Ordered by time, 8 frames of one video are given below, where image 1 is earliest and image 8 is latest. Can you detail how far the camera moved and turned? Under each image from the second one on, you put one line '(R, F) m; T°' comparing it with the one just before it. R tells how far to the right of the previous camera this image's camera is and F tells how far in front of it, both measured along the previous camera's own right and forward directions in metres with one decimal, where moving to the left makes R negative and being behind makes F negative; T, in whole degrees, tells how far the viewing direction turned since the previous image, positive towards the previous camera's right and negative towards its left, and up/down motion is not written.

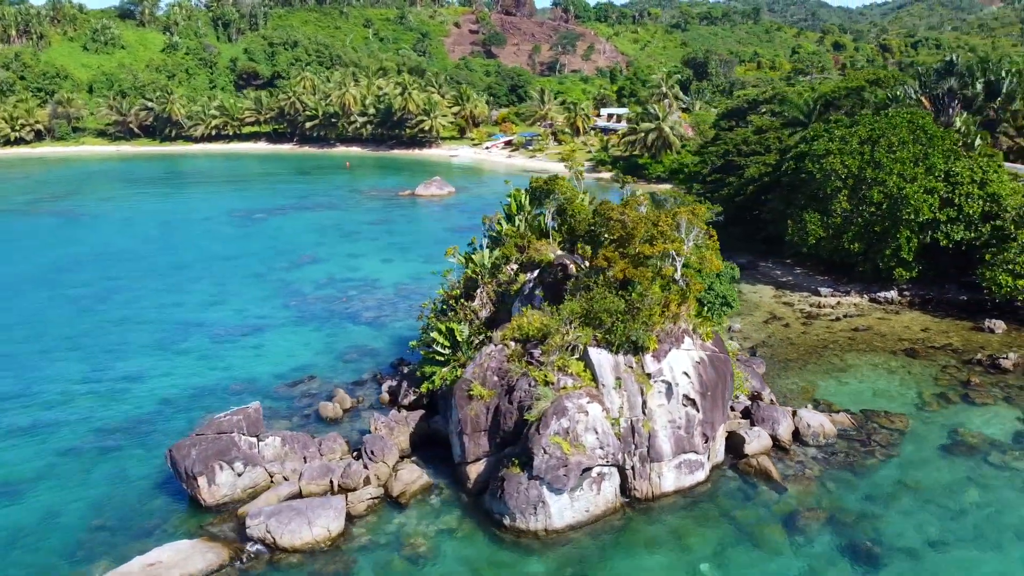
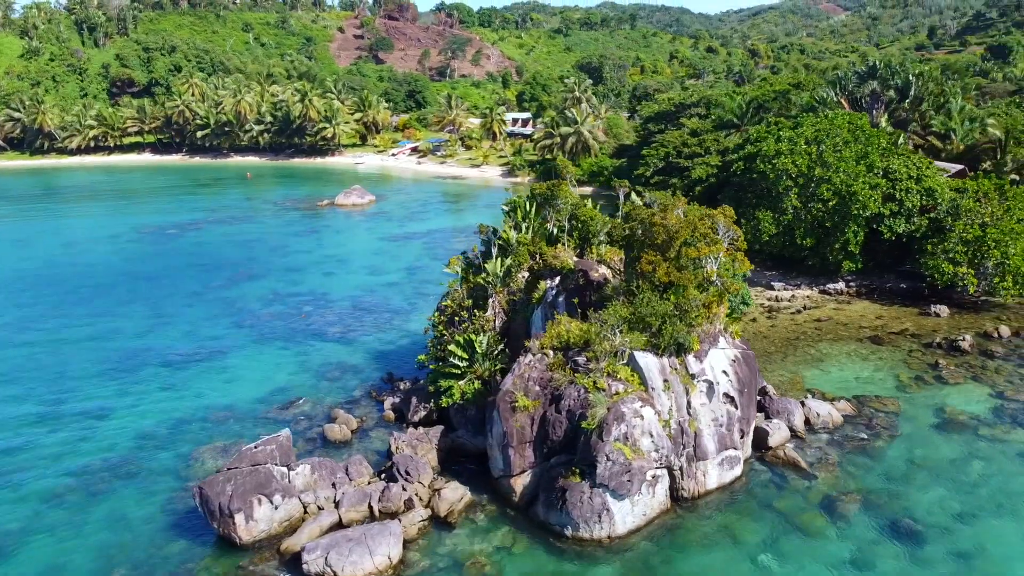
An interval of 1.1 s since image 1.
(-4.3, +0.6) m; +9°
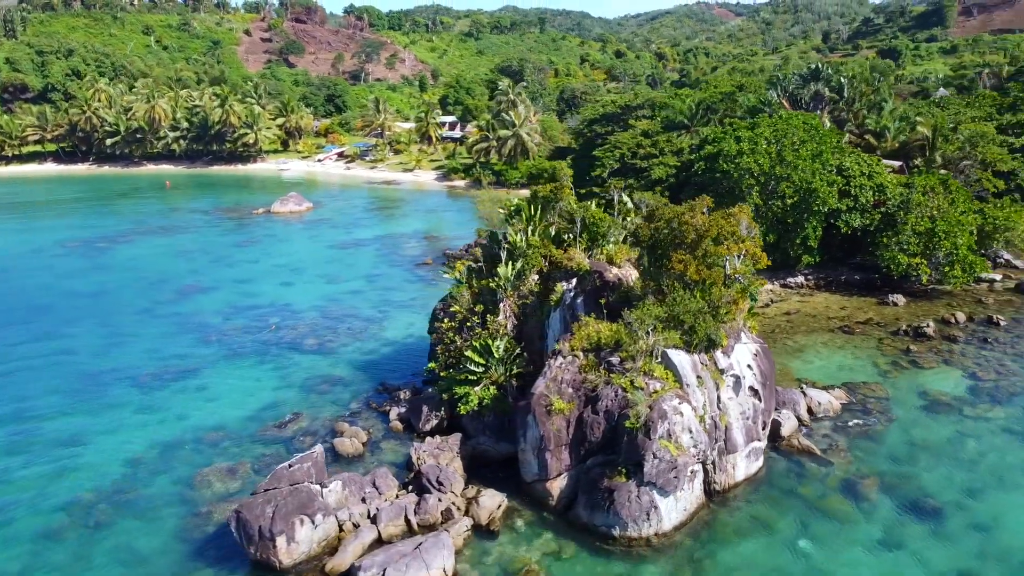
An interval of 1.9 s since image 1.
(-3.4, +0.3) m; +7°
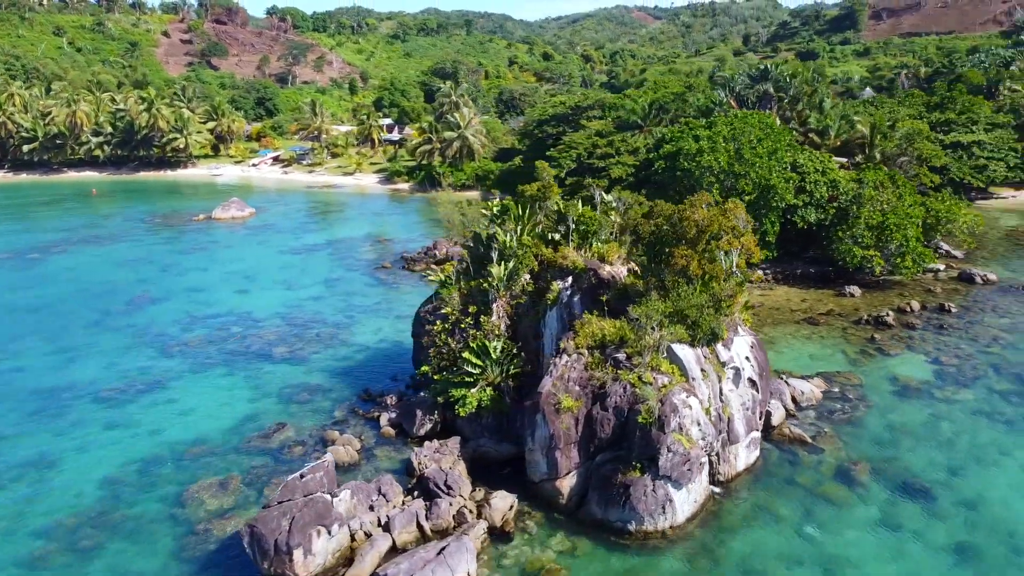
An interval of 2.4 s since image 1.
(-2.2, +0.2) m; +5°
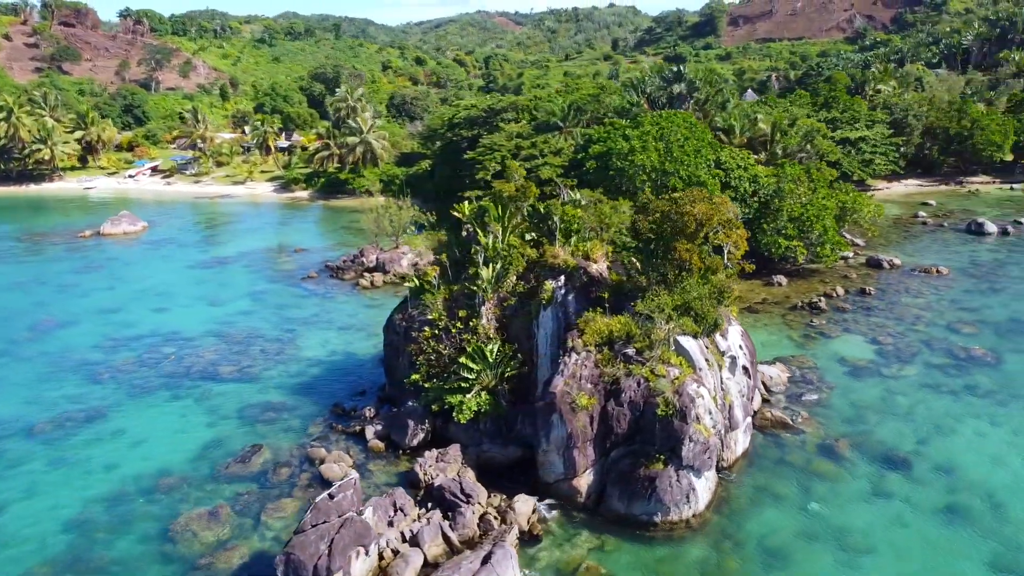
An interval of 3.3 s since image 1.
(-3.8, +0.5) m; +9°
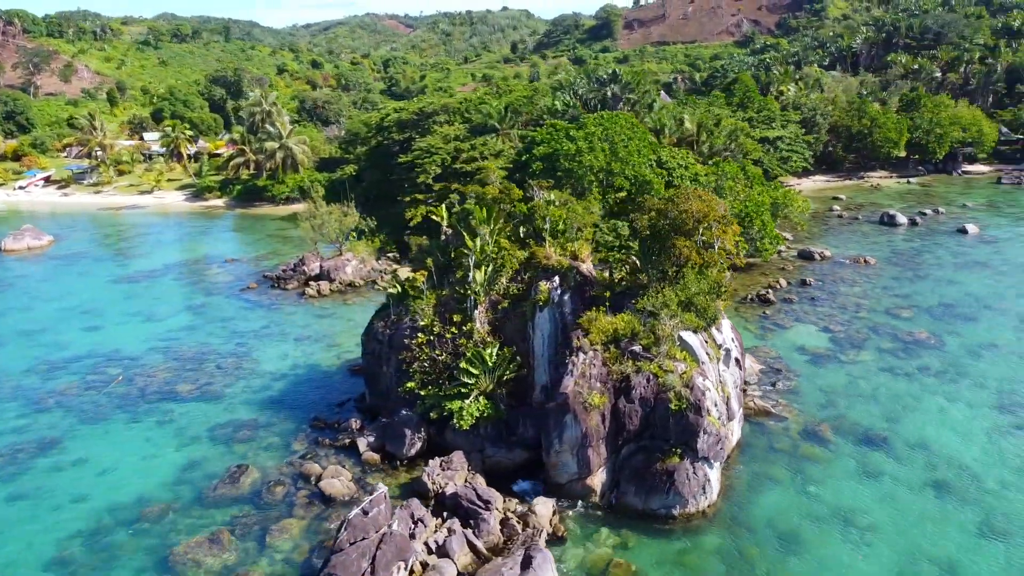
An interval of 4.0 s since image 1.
(-3.0, +0.3) m; +7°
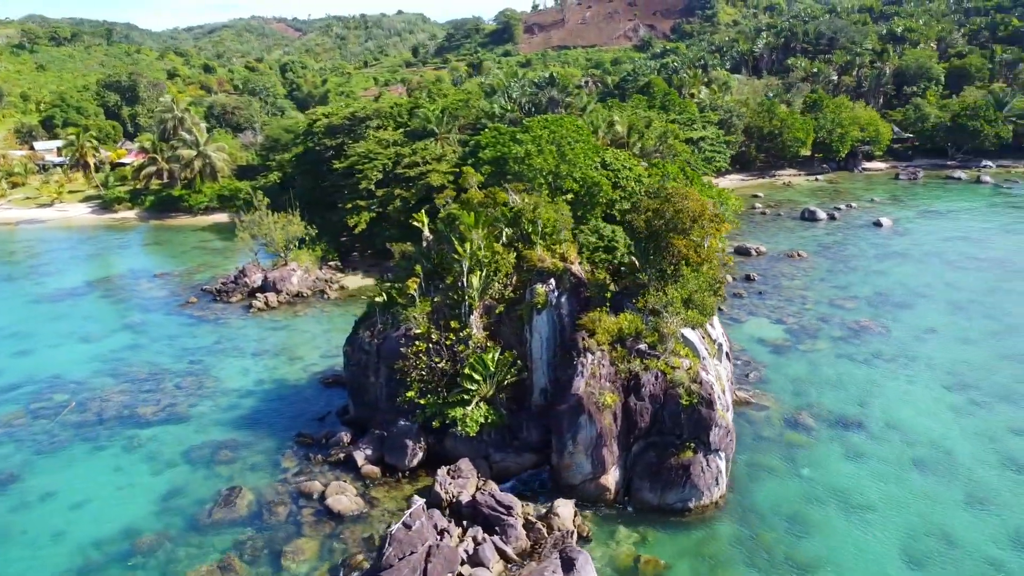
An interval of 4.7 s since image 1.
(-3.0, +0.3) m; +7°
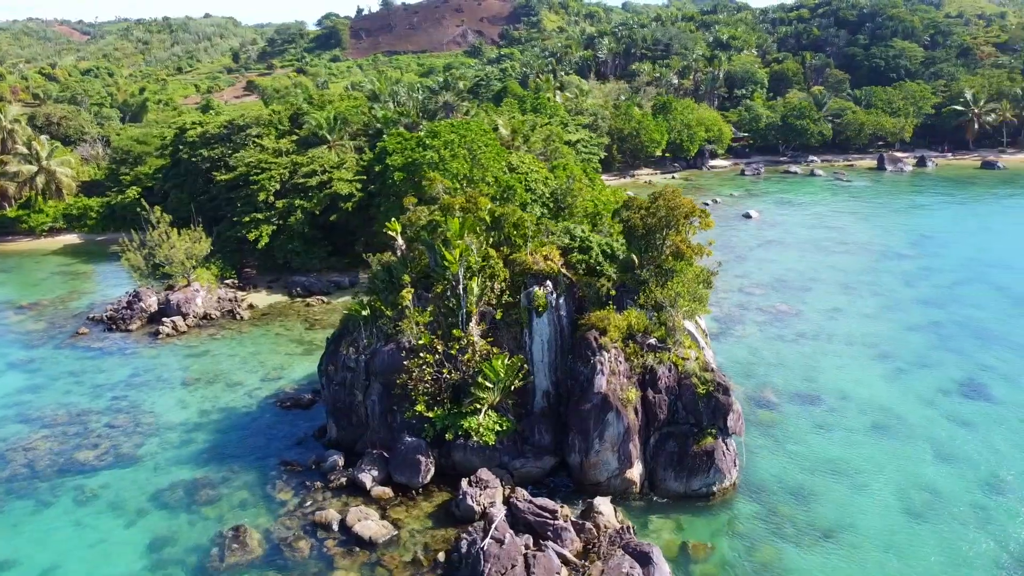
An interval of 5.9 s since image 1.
(-5.4, +0.8) m; +13°
